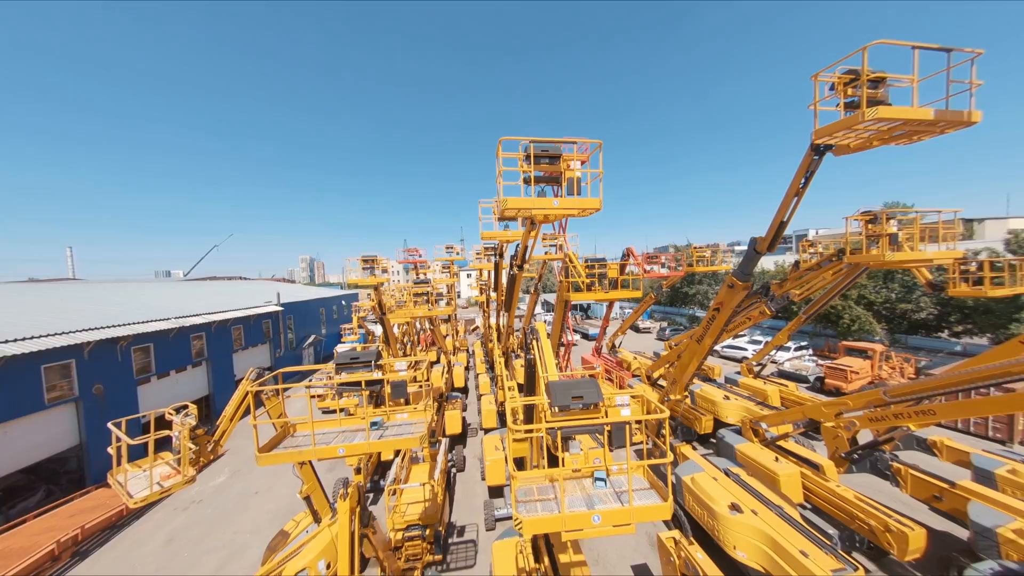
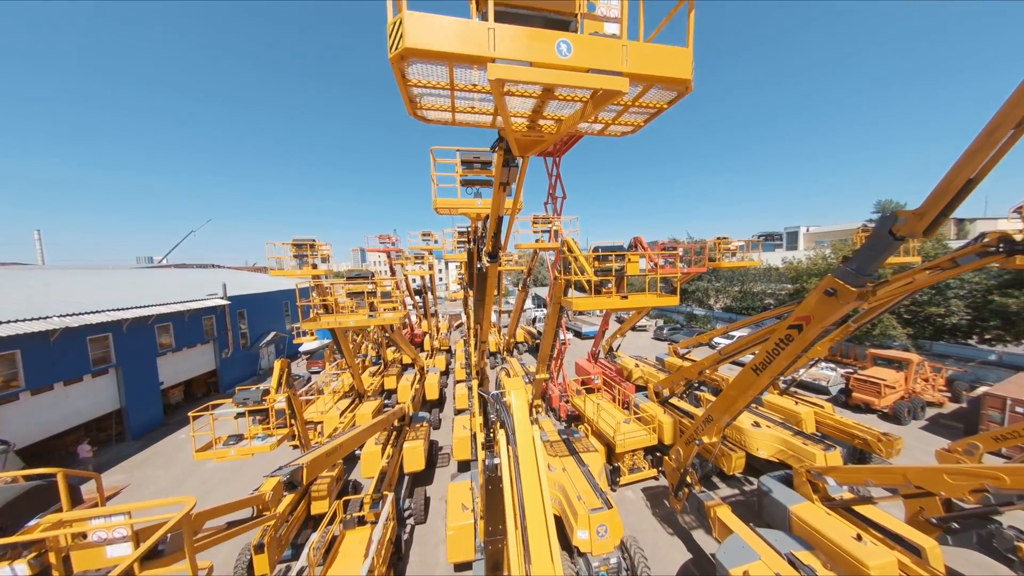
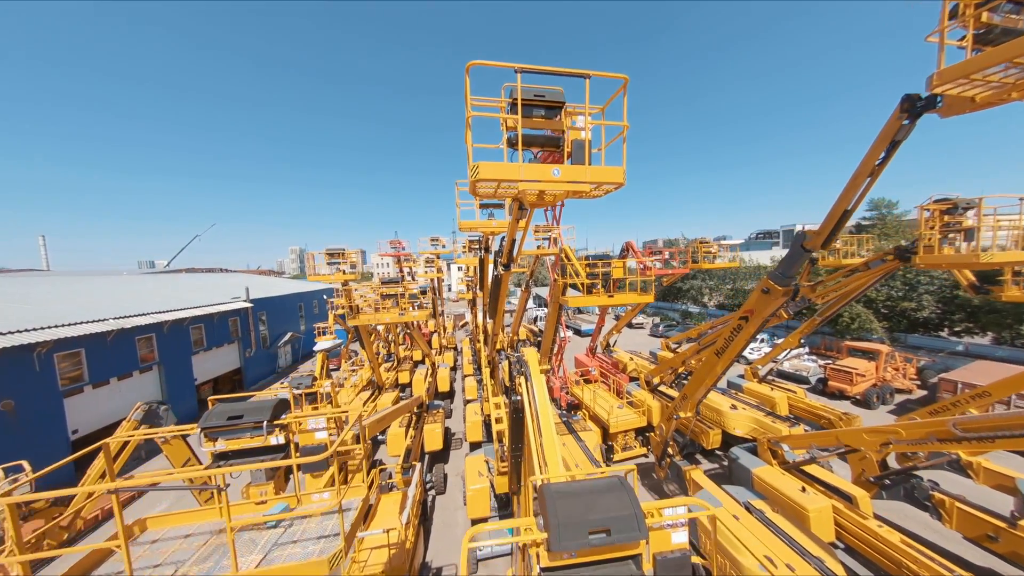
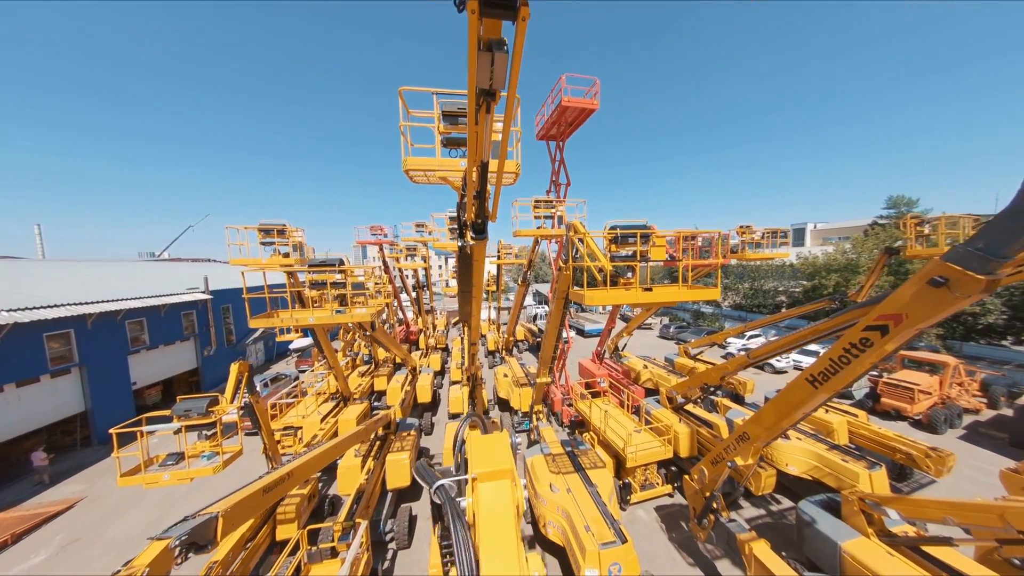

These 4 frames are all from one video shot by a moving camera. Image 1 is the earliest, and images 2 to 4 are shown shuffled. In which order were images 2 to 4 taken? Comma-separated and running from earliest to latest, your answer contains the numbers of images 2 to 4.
3, 2, 4
